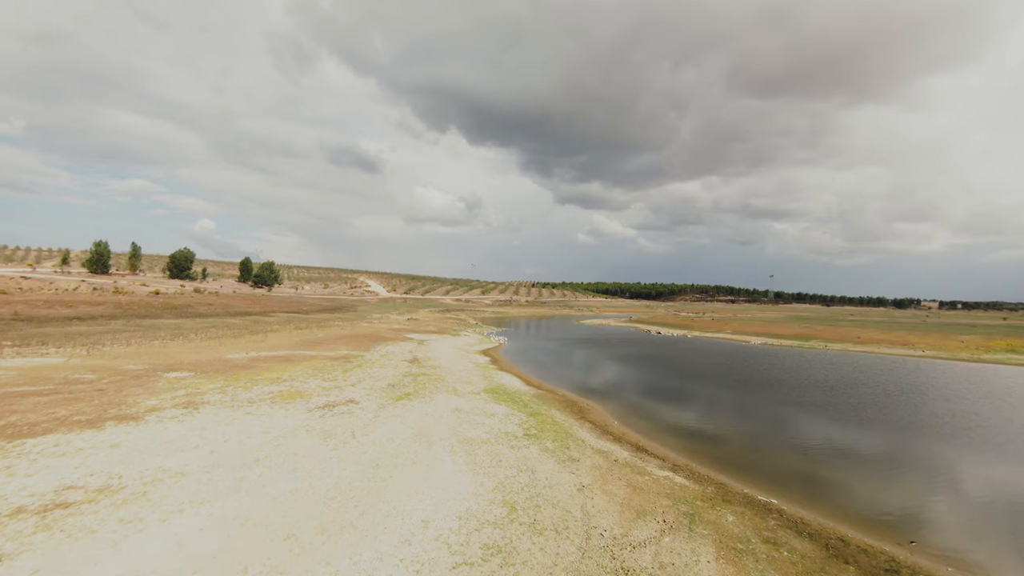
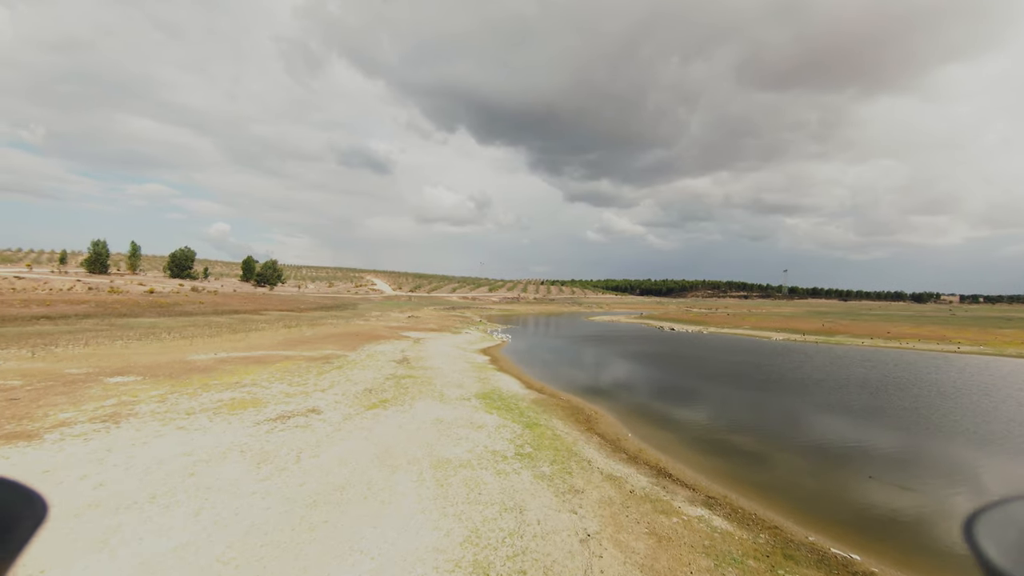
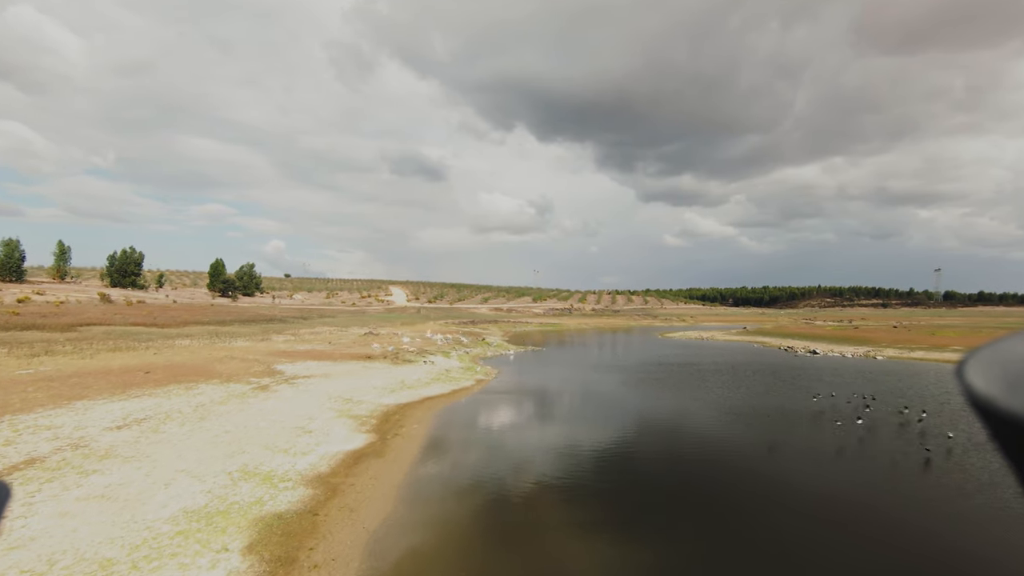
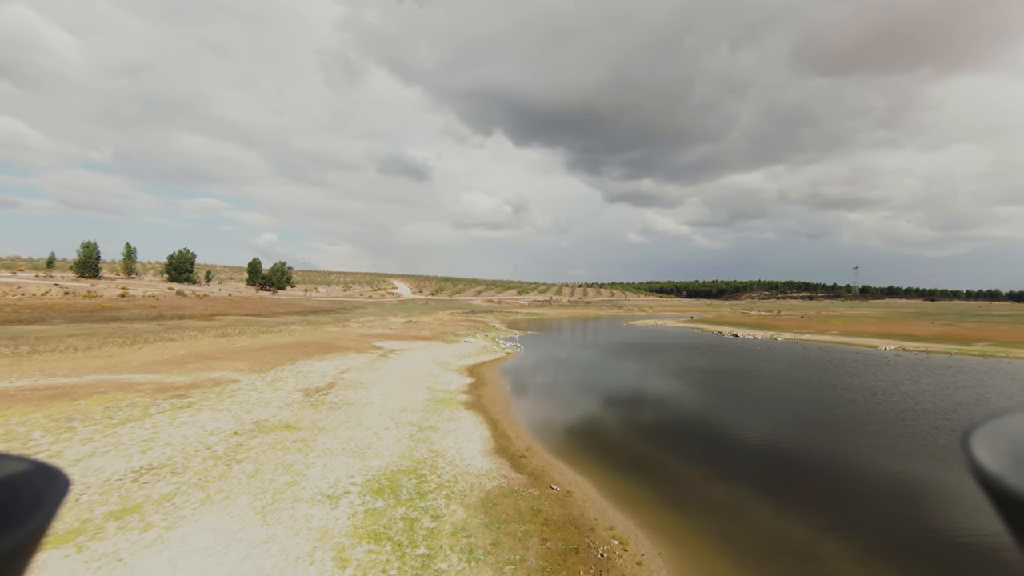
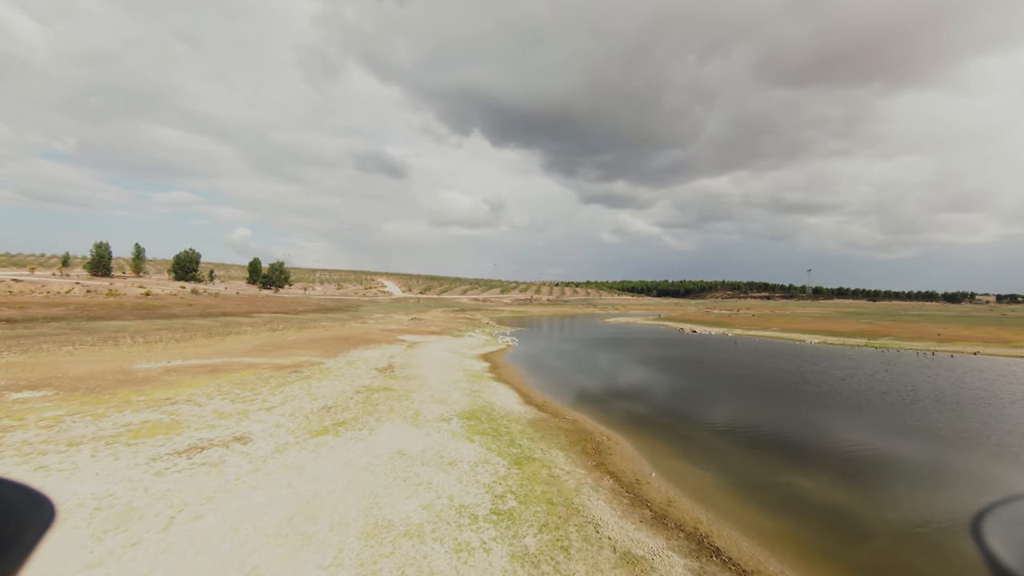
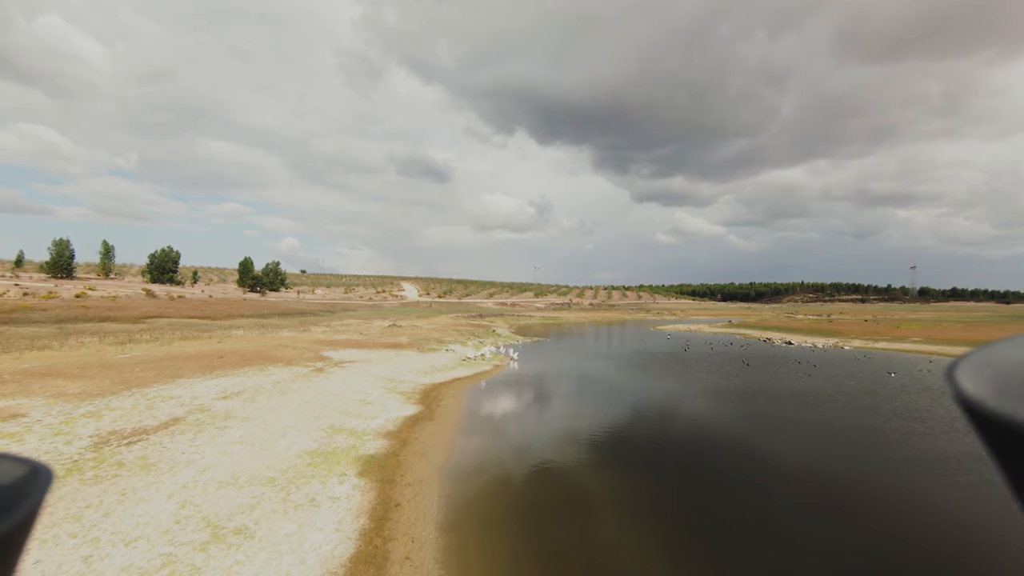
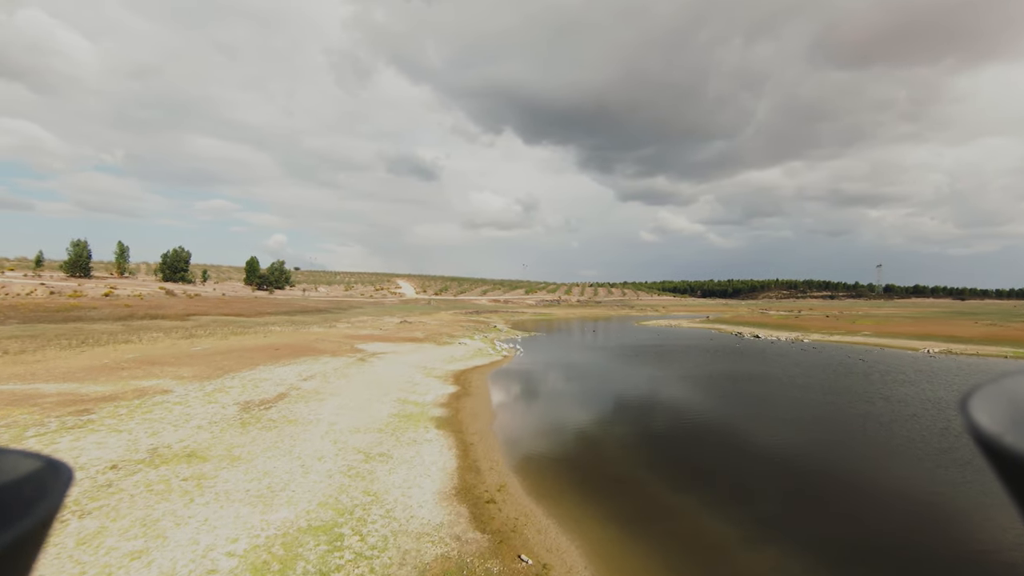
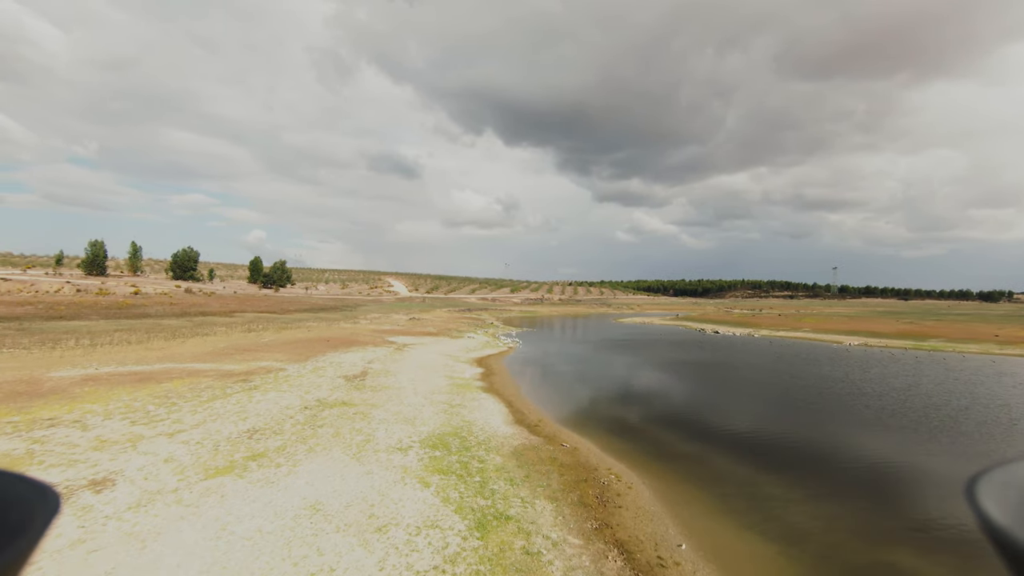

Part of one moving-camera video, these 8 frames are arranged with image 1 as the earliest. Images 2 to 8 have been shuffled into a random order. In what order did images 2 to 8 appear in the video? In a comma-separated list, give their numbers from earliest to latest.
2, 5, 8, 4, 7, 6, 3
